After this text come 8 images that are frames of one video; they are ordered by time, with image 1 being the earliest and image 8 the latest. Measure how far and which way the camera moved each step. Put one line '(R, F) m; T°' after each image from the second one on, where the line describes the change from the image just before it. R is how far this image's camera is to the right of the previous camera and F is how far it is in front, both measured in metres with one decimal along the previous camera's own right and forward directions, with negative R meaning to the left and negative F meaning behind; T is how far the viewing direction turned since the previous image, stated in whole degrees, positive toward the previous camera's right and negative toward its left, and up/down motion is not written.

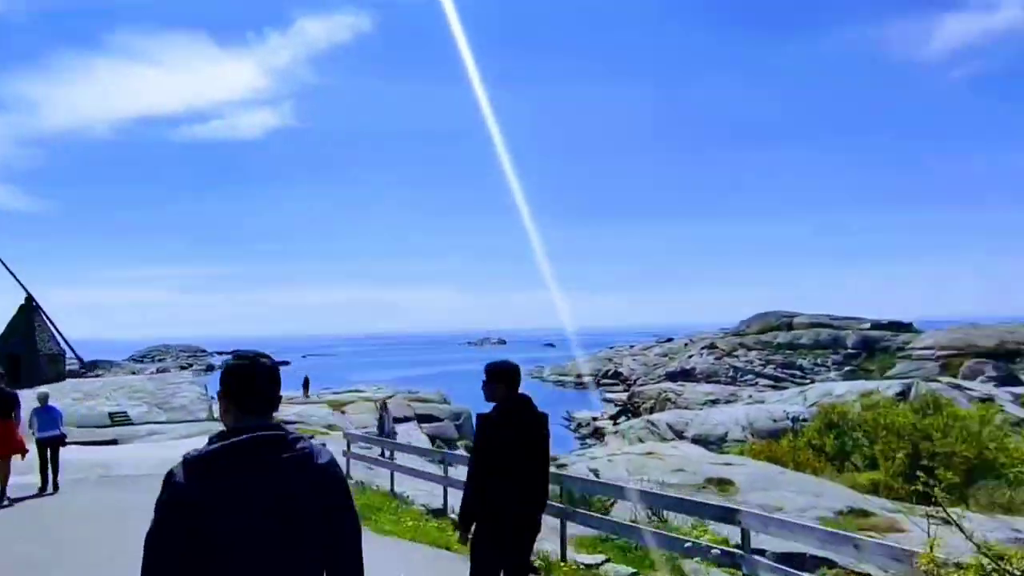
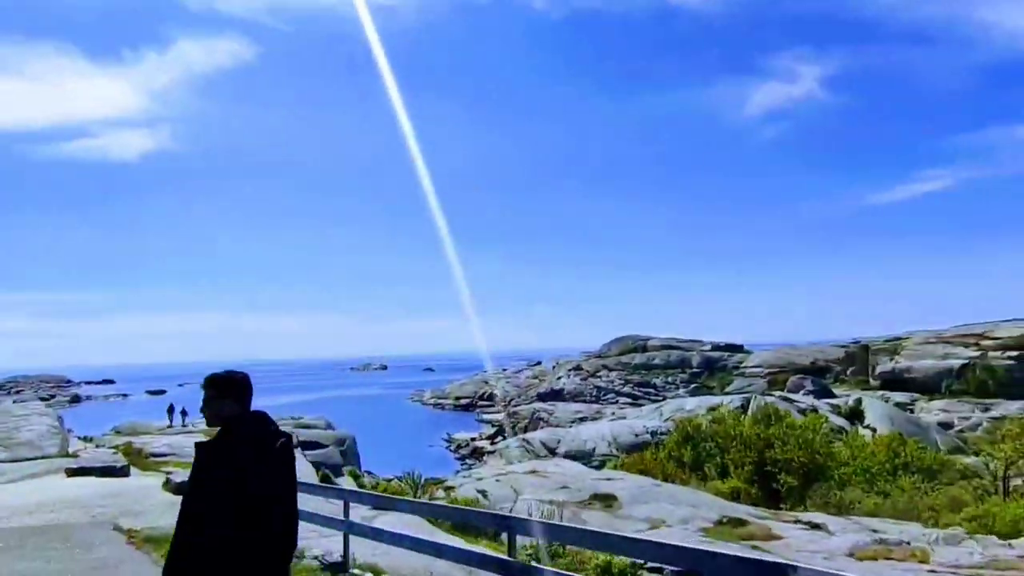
(+0.6, -0.8) m; +8°
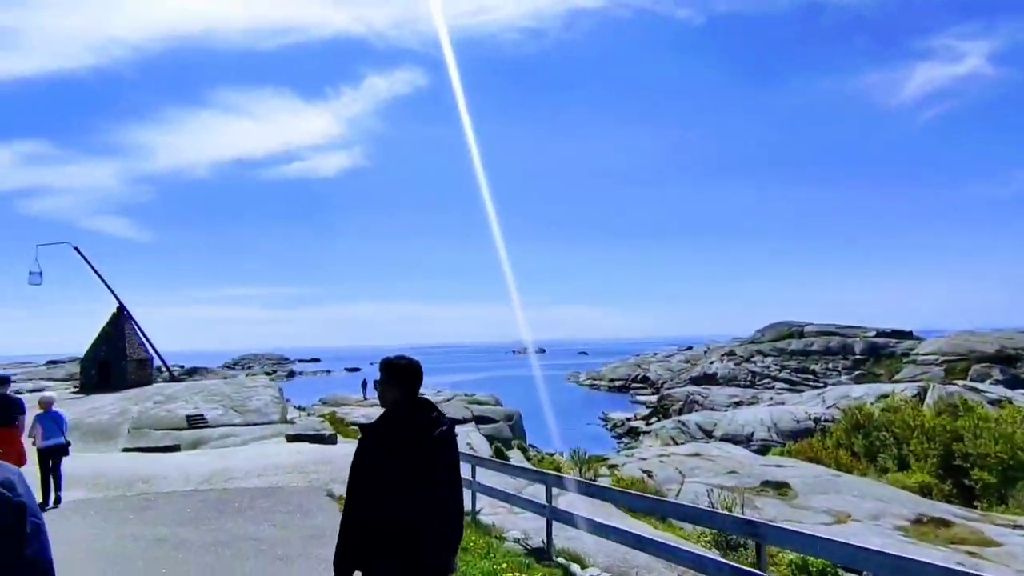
(-1.0, -0.2) m; -8°
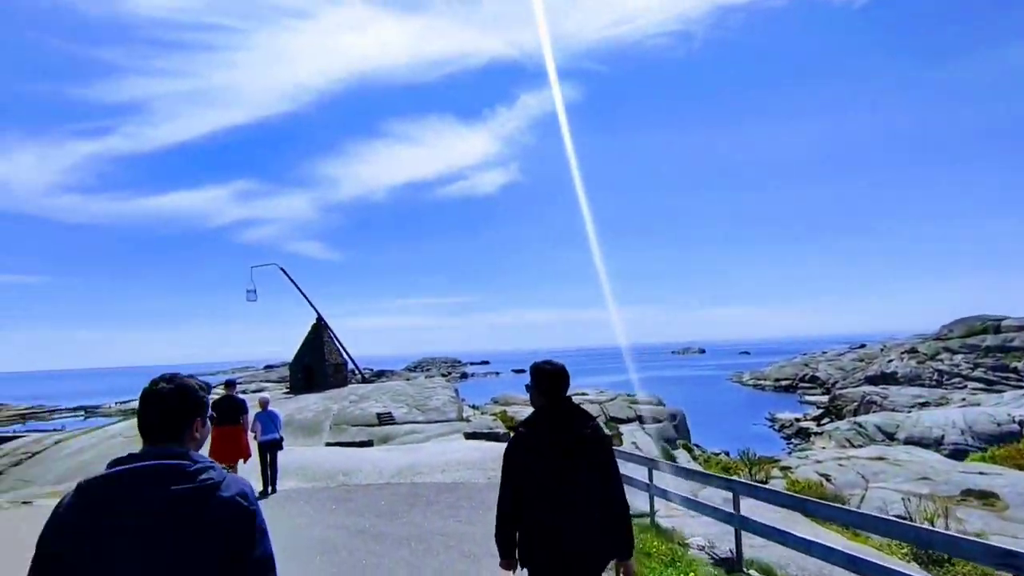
(-0.4, -0.3) m; -11°
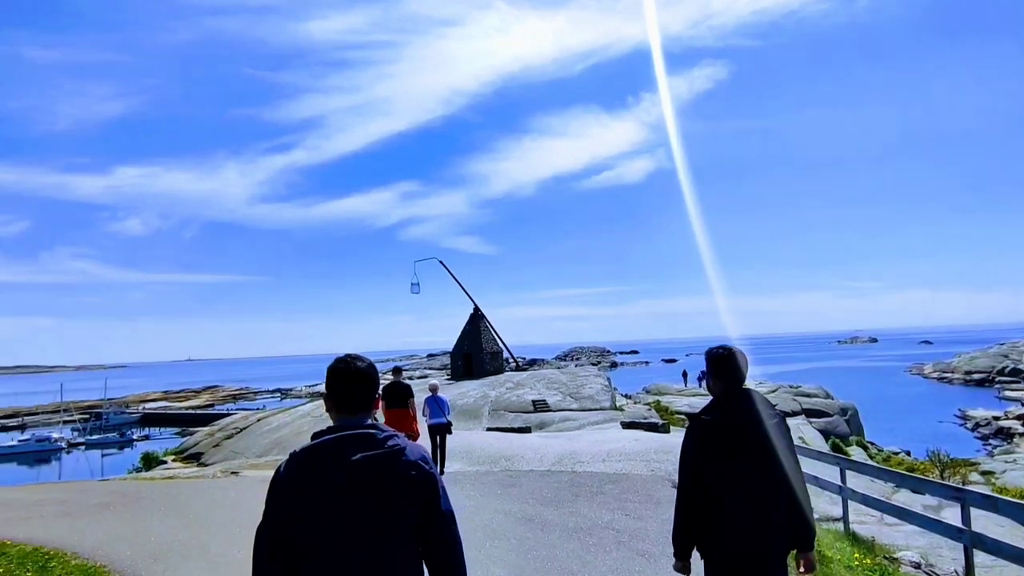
(-0.4, +0.3) m; -11°
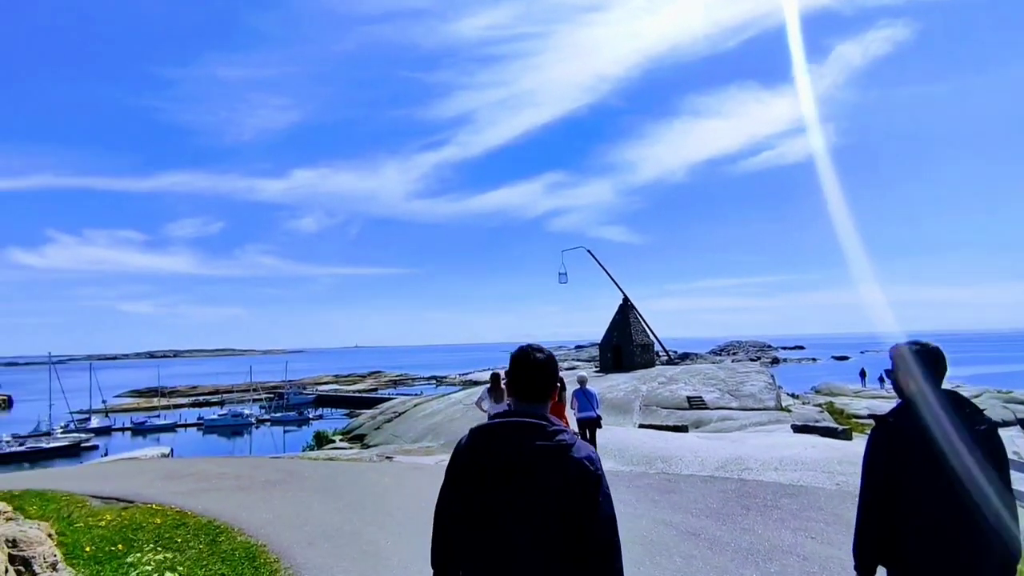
(-0.2, +0.8) m; -12°
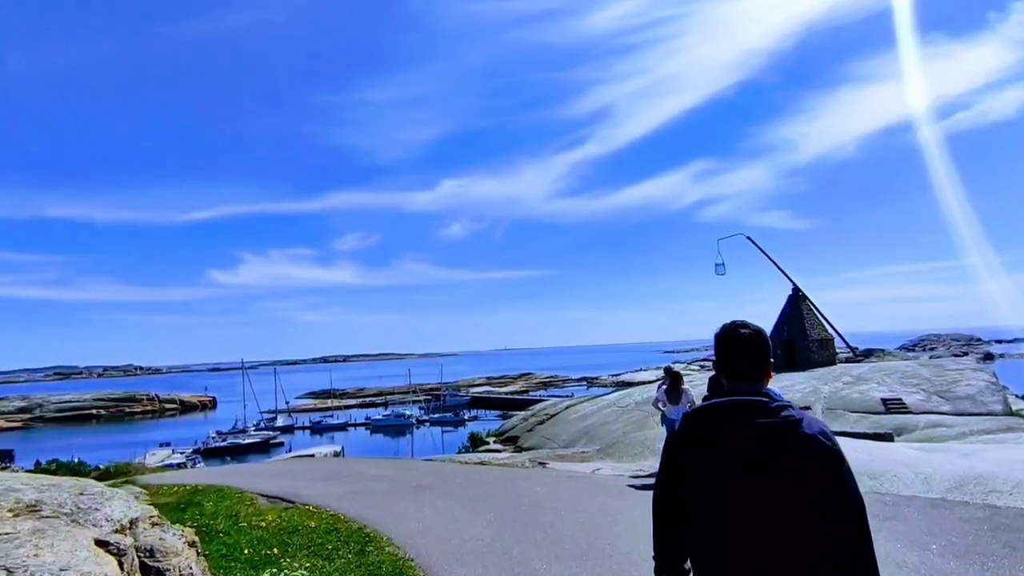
(-0.2, +1.5) m; -12°
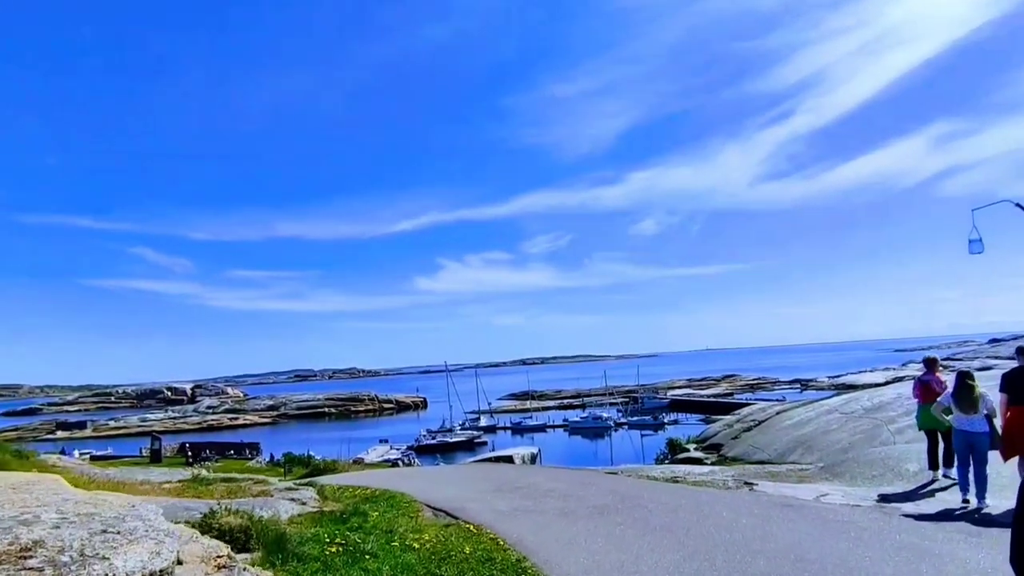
(+0.1, +2.8) m; -15°
